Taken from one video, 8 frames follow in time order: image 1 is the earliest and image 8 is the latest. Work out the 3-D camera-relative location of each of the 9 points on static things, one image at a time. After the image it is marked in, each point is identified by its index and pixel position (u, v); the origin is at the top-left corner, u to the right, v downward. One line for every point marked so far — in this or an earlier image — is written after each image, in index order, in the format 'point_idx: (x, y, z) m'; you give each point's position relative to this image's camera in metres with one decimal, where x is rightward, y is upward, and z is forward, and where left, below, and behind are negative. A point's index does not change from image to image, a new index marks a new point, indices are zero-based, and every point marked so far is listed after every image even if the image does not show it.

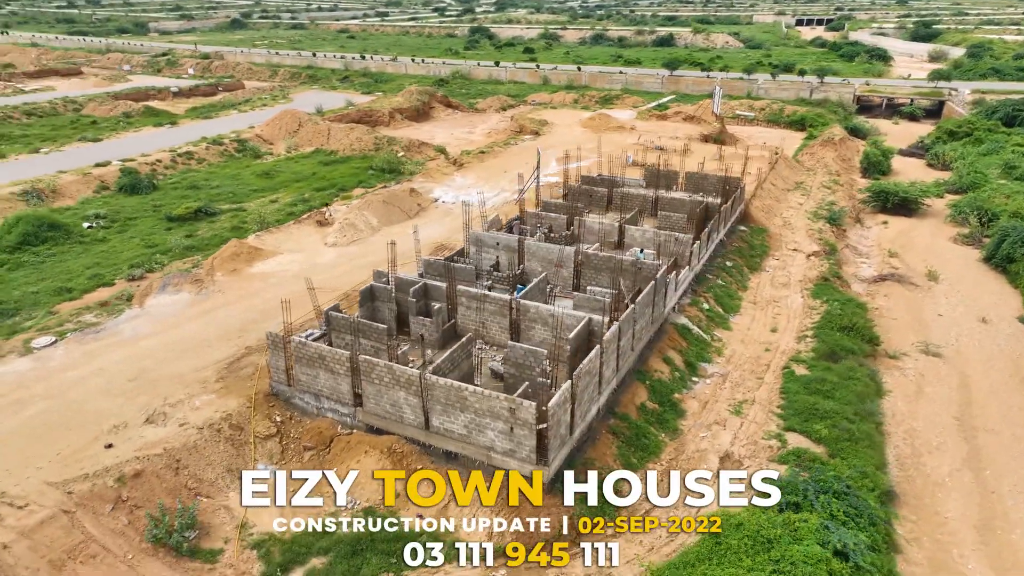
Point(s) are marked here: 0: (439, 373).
0: (-1.2, -1.4, +11.3) m
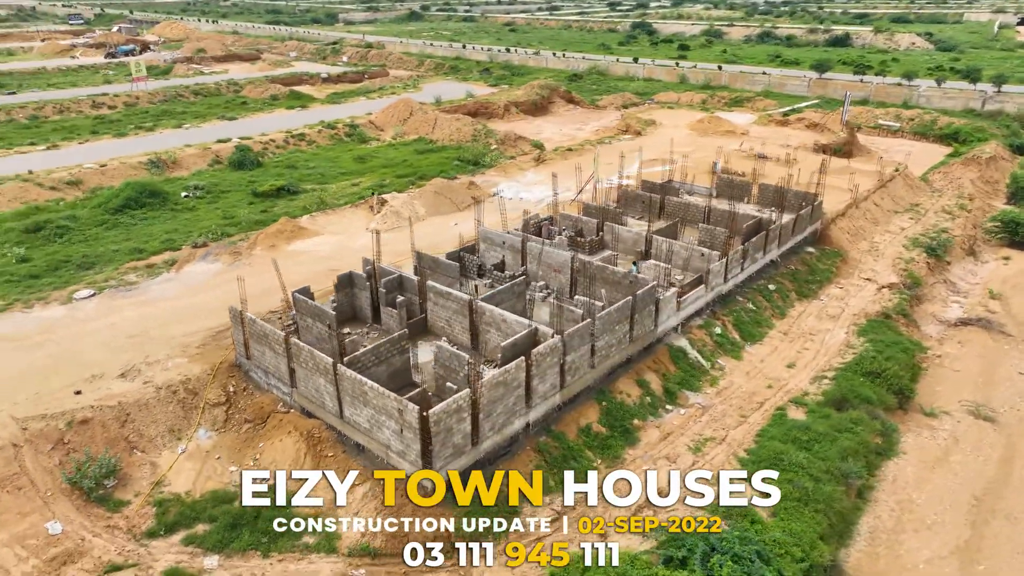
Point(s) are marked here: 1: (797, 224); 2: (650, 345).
0: (-2.5, -1.3, +11.4) m
1: (+7.9, +1.7, +19.2) m
2: (+2.8, -1.2, +14.4) m
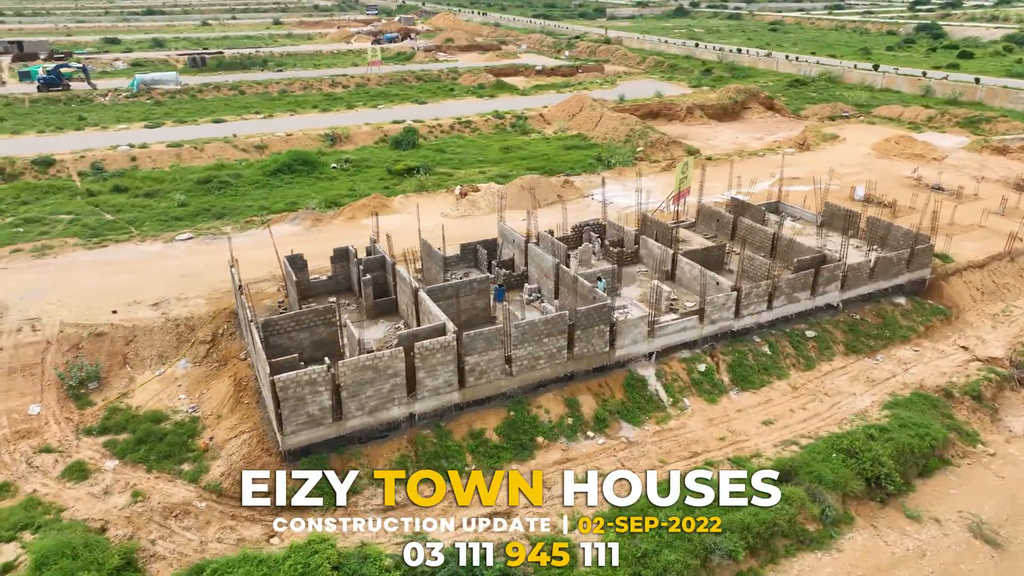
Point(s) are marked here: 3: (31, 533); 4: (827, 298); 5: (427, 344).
0: (-4.2, -0.7, +12.6) m
1: (+8.5, +0.5, +16.2) m
2: (+1.7, -1.5, +13.5) m
3: (-7.0, -3.5, +10.1) m
4: (+7.1, -0.3, +15.8) m
5: (-1.4, -0.9, +11.6) m
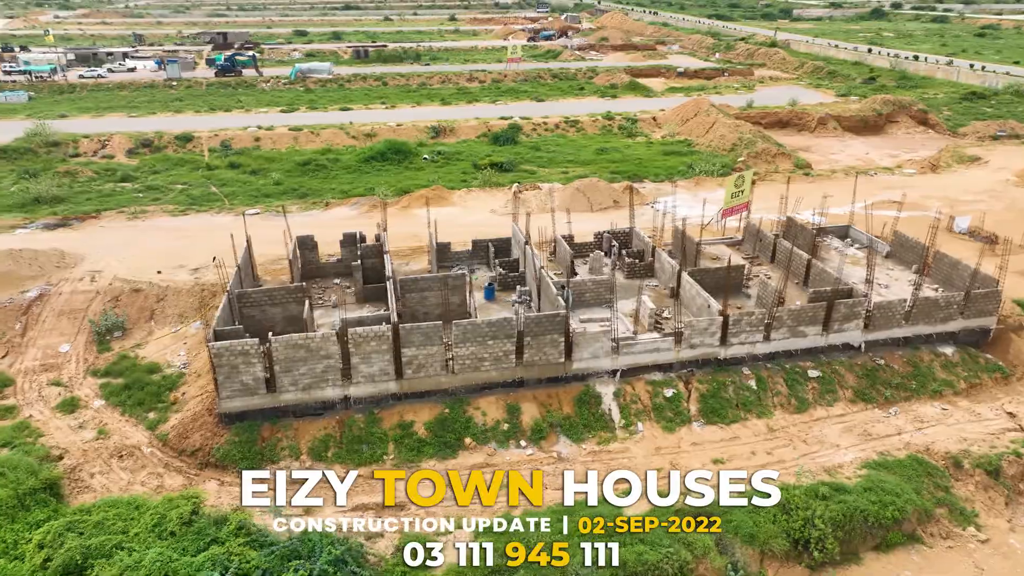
0: (-5.1, -0.3, +13.5) m
1: (+8.2, -0.4, +14.1) m
2: (+0.8, -1.7, +13.1) m
3: (-8.6, -2.7, +11.9) m
4: (+6.7, -1.0, +14.1) m
5: (-2.6, -0.7, +11.9) m
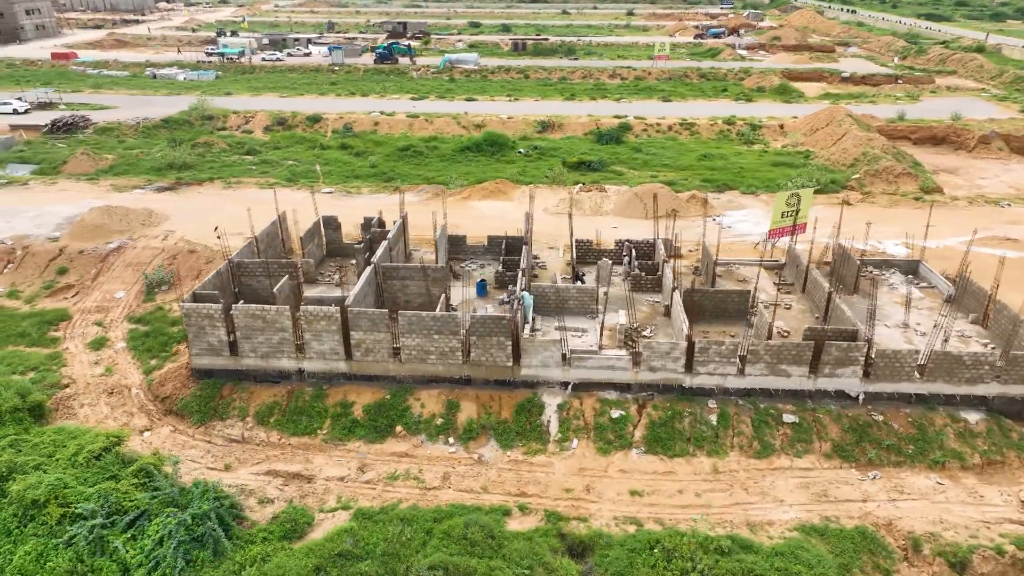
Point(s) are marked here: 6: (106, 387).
0: (-5.6, +0.4, +14.8) m
1: (+7.4, -1.3, +12.2) m
2: (-0.1, -1.7, +13.0) m
3: (-9.6, -1.7, +14.0) m
4: (+5.8, -1.7, +12.5) m
5: (-3.6, -0.4, +12.6) m
6: (-8.0, -1.9, +13.7) m
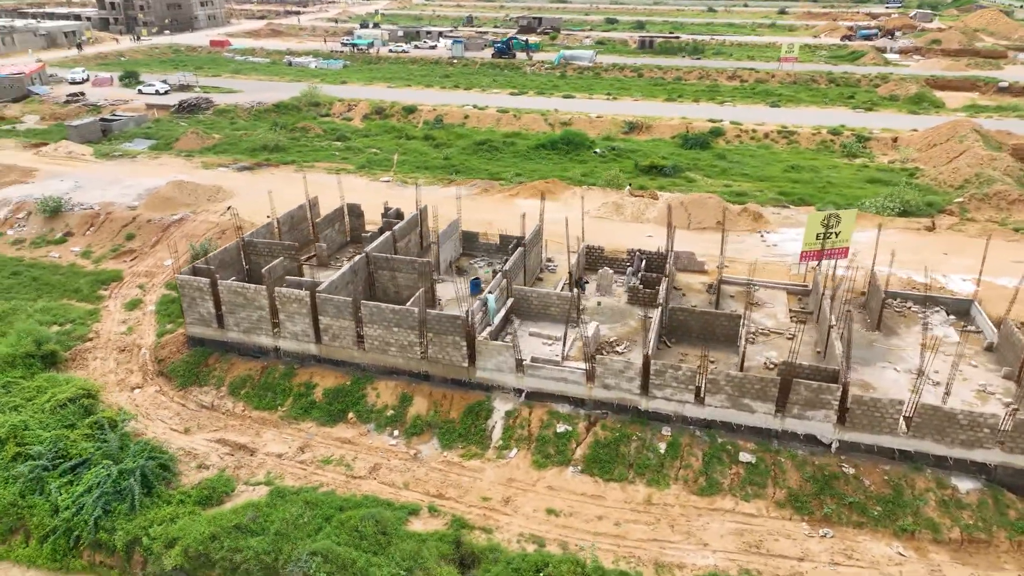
0: (-5.7, +0.8, +15.7) m
1: (+6.3, -2.0, +10.7) m
2: (-1.0, -1.7, +12.9) m
3: (-10.0, -0.8, +15.8) m
4: (+4.8, -2.3, +11.3) m
5: (-4.3, -0.1, +13.2) m
6: (-8.5, -1.2, +15.2) m
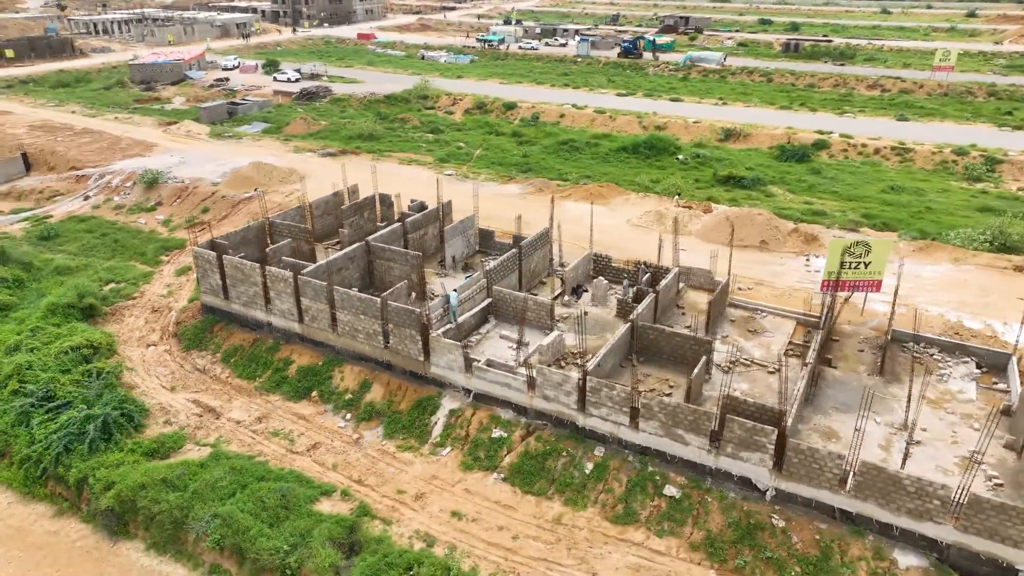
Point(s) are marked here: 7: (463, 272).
0: (-5.6, +1.4, +16.8) m
1: (+4.8, -2.6, +9.4) m
2: (-1.8, -1.6, +13.1) m
3: (-9.9, +0.1, +17.8) m
4: (+3.4, -2.7, +10.3) m
5: (-4.8, +0.3, +14.1) m
6: (-8.6, -0.4, +16.9) m
7: (-1.2, +0.4, +16.6) m
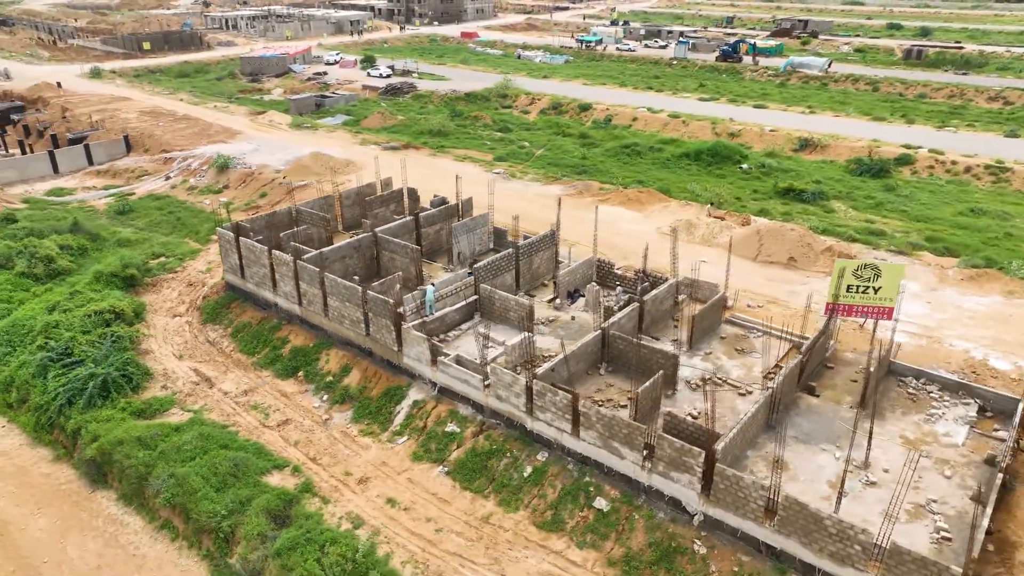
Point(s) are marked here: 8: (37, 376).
0: (-5.3, +1.8, +17.7) m
1: (+3.5, -2.9, +8.9) m
2: (-2.3, -1.5, +13.5) m
3: (-9.5, +0.8, +19.4) m
4: (+2.3, -2.9, +10.0) m
5: (-5.0, +0.7, +14.9) m
6: (-8.4, +0.2, +18.3) m
7: (-1.0, +0.5, +16.9) m
8: (-9.2, -1.7, +13.5) m
